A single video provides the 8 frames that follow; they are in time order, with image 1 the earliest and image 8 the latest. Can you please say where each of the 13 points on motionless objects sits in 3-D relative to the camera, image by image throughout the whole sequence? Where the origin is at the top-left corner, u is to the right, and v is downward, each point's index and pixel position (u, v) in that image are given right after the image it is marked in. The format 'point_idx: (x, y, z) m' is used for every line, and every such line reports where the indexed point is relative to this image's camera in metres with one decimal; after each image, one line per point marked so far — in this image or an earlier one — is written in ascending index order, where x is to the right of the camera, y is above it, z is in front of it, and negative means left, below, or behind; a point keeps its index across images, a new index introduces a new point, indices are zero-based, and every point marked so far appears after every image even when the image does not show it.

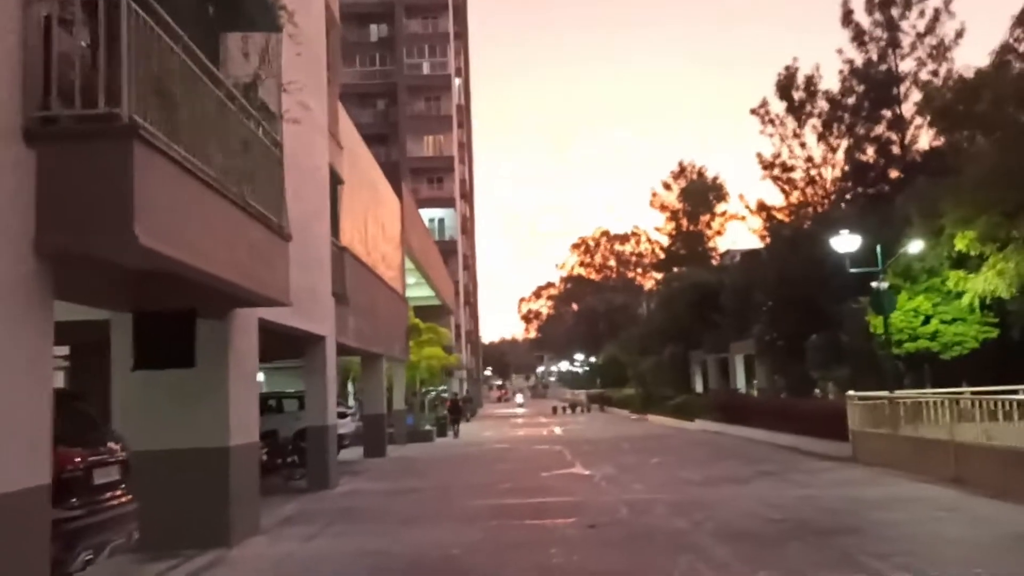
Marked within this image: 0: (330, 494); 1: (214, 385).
0: (-3.7, -4.2, +19.0) m
1: (-4.1, -1.3, +12.8) m
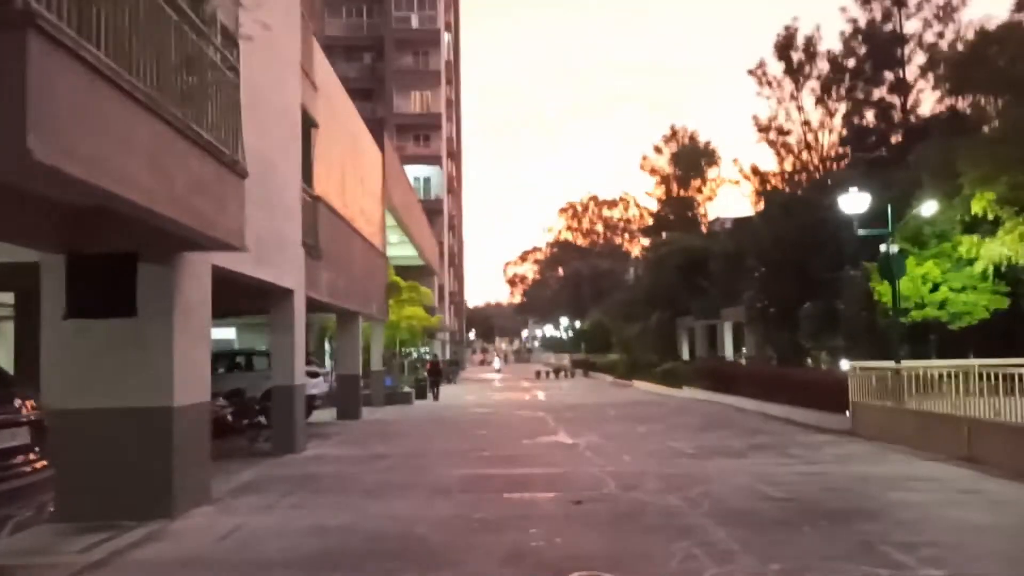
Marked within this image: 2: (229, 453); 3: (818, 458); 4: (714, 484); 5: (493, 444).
0: (-4.1, -3.3, +17.7) m
1: (-4.3, -0.6, +11.4) m
2: (-5.8, -3.3, +18.8) m
3: (+5.3, -2.9, +16.0) m
4: (+2.9, -2.8, +13.2) m
5: (-0.4, -3.3, +19.6) m
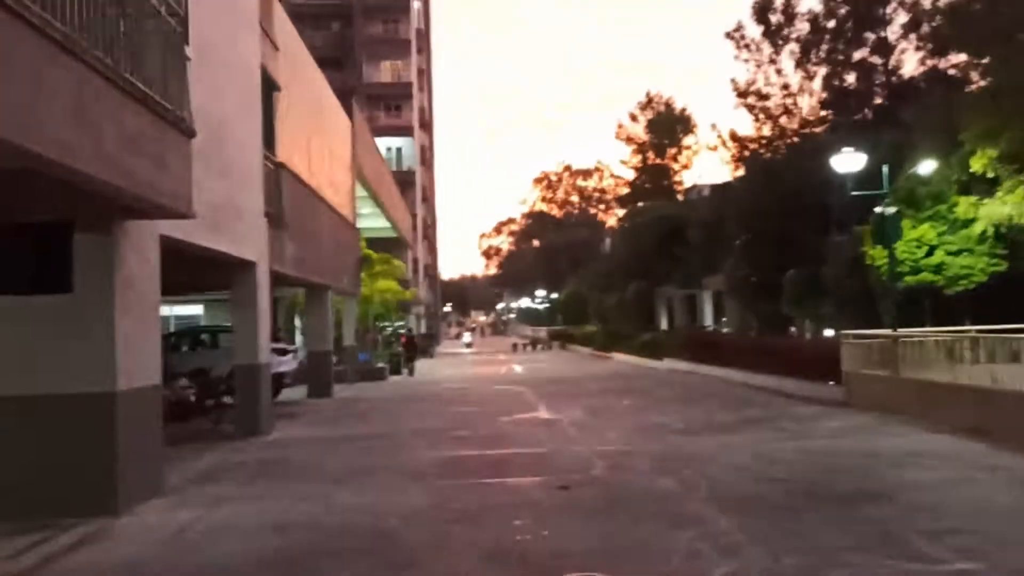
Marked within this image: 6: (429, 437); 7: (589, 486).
0: (-4.5, -2.8, +16.6) m
1: (-4.6, -0.3, +10.2) m
2: (-6.2, -2.8, +17.7) m
3: (+4.9, -2.3, +15.1) m
4: (+2.6, -2.3, +12.3) m
5: (-0.8, -2.7, +18.6) m
6: (-1.5, -2.6, +16.3) m
7: (+0.9, -2.4, +11.1) m
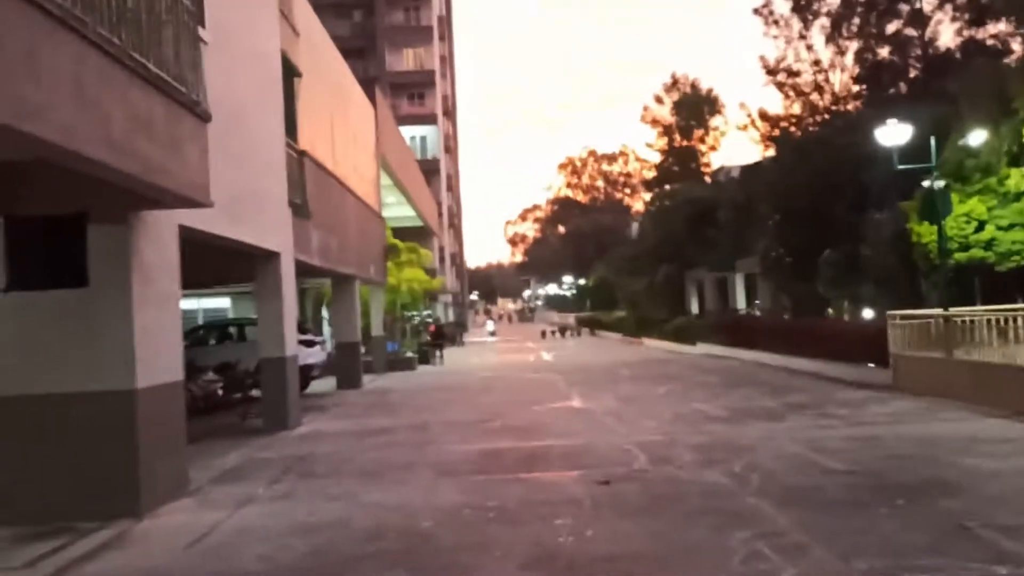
0: (-3.9, -2.6, +16.2) m
1: (-4.2, -0.2, +9.8) m
2: (-5.5, -2.7, +17.4) m
3: (+5.5, -2.0, +14.4) m
4: (+3.1, -2.1, +11.7) m
5: (-0.2, -2.4, +18.1) m
6: (-0.9, -2.4, +15.8) m
7: (+1.4, -2.2, +10.5) m
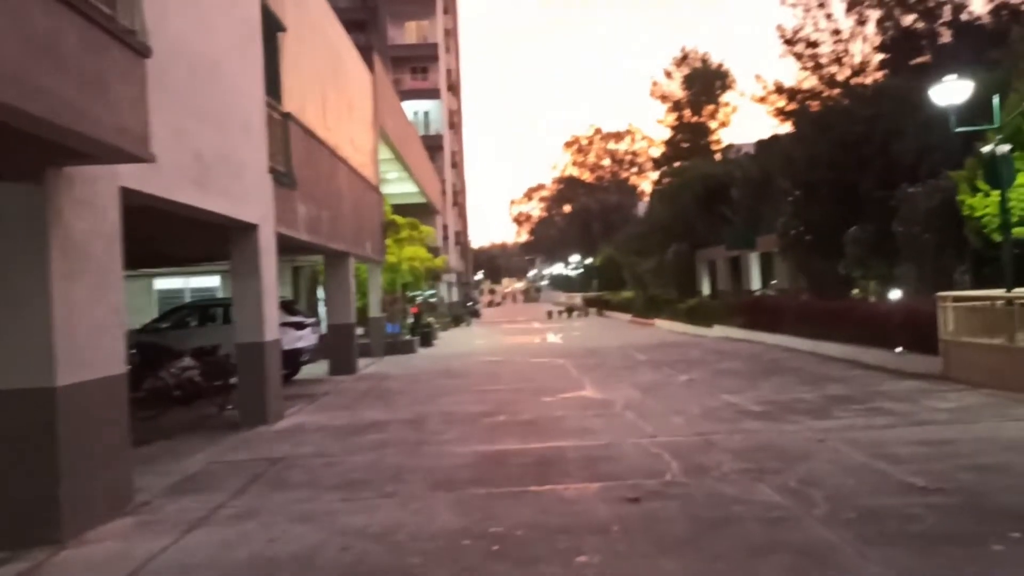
0: (-3.8, -2.2, +14.4) m
1: (-4.1, 0.0, +7.9) m
2: (-5.4, -2.3, +15.6) m
3: (+5.6, -1.7, +12.6) m
4: (+3.2, -1.8, +9.8) m
5: (-0.1, -2.0, +16.3) m
6: (-0.8, -2.1, +14.0) m
7: (+1.4, -1.9, +8.6) m
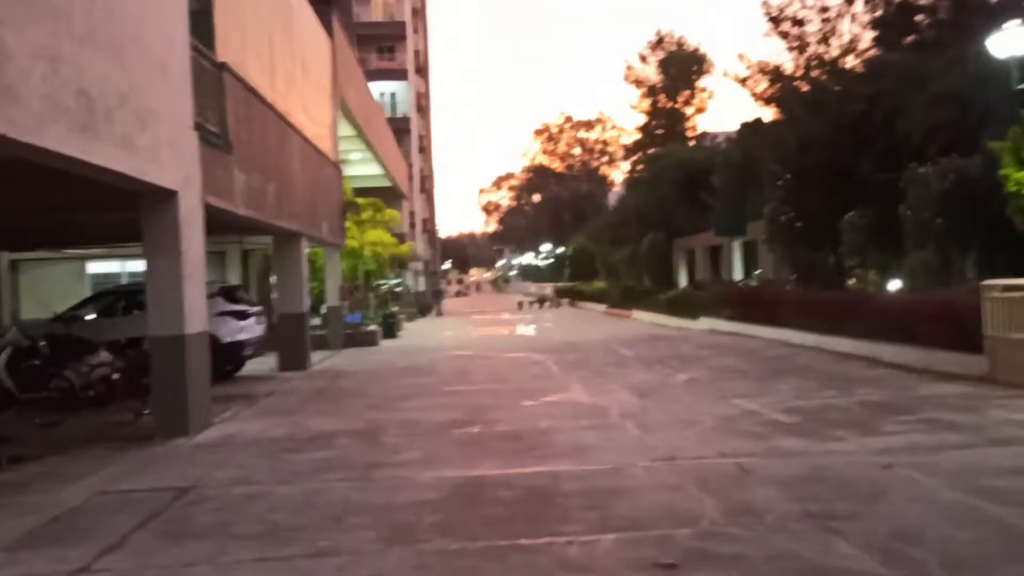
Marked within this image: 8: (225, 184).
0: (-4.1, -2.0, +11.7) m
1: (-4.2, +0.2, +5.2) m
2: (-5.8, -2.0, +12.8) m
3: (+5.3, -1.5, +10.2) m
4: (+3.0, -1.7, +7.3) m
5: (-0.4, -1.8, +13.7) m
6: (-1.1, -1.8, +11.4) m
7: (+1.3, -1.8, +6.1) m
8: (-4.7, +1.7, +15.0) m
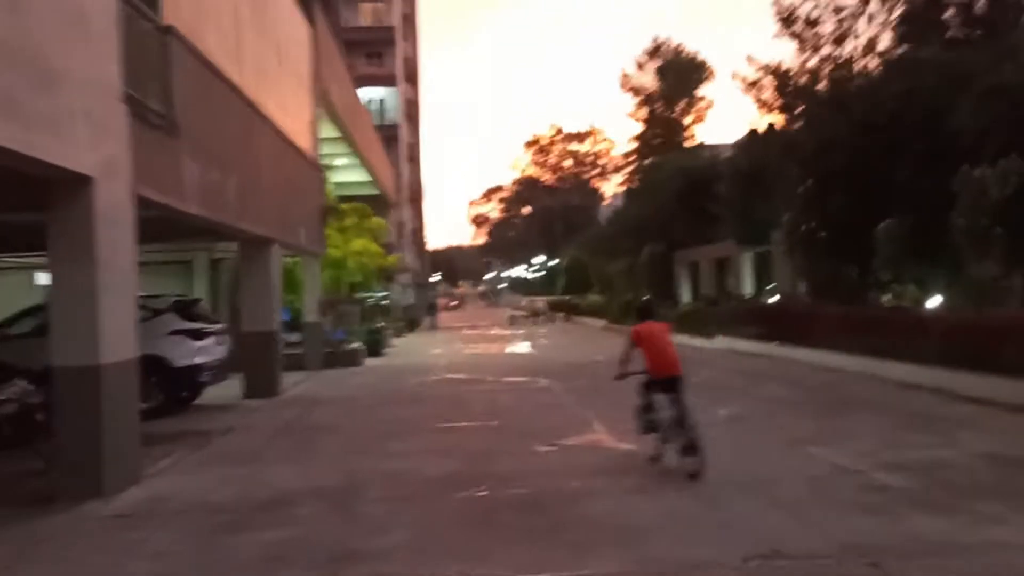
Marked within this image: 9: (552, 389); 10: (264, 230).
0: (-3.9, -2.1, +8.8) m
1: (-3.9, +0.1, +2.3) m
2: (-5.6, -2.2, +9.8) m
3: (+5.5, -1.7, +7.4) m
4: (+3.3, -1.8, +4.5) m
5: (-0.3, -2.0, +10.8) m
6: (-0.9, -2.0, +8.5) m
7: (+1.6, -1.9, +3.3) m
8: (-4.5, +1.5, +12.1) m
9: (+0.8, -2.0, +18.1) m
10: (-4.8, +1.2, +17.9) m
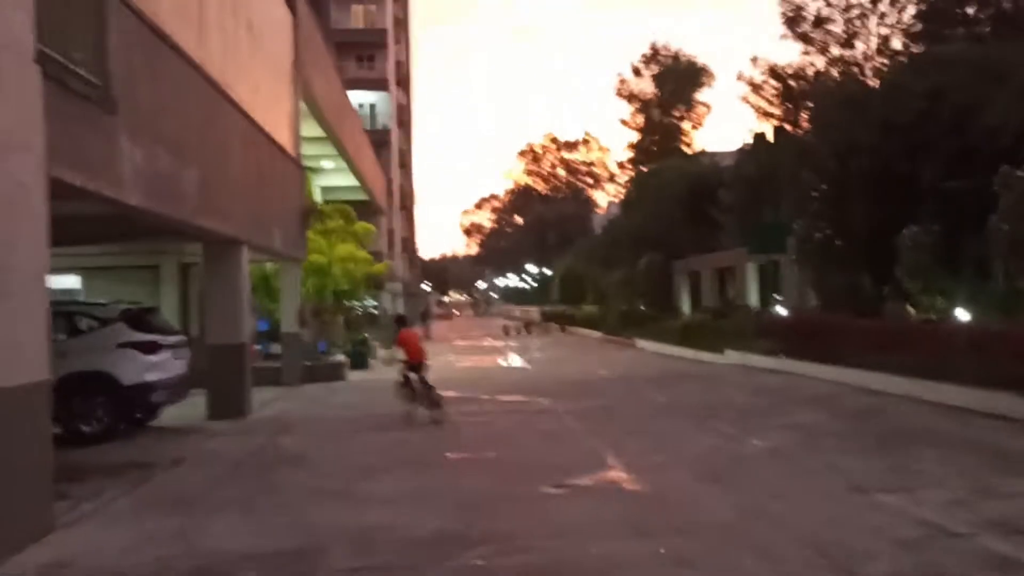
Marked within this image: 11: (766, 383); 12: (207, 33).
0: (-3.9, -2.2, +6.7) m
1: (-3.8, +0.1, +0.2) m
2: (-5.6, -2.2, +7.7) m
3: (+5.6, -1.8, +5.4) m
4: (+3.3, -1.8, +2.5) m
5: (-0.3, -2.1, +8.8) m
6: (-0.8, -2.1, +6.5) m
7: (+1.7, -1.9, +1.2) m
8: (-4.5, +1.4, +10.1) m
9: (+0.8, -2.1, +16.1) m
10: (-4.8, +1.0, +15.8) m
11: (+5.4, -2.0, +19.6) m
12: (-5.0, +4.3, +15.2) m
